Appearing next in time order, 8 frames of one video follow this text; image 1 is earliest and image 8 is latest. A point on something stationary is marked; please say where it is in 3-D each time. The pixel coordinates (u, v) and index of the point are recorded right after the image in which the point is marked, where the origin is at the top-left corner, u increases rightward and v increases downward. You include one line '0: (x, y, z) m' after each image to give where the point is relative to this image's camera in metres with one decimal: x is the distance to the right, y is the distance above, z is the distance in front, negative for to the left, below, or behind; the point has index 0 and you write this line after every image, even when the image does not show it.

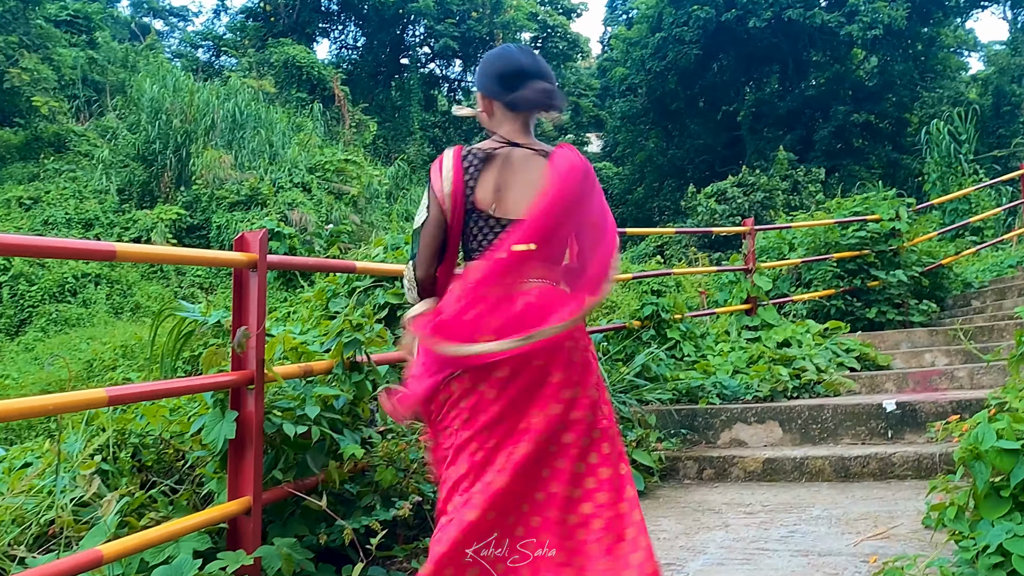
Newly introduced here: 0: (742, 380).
0: (+1.5, -0.5, +4.3) m
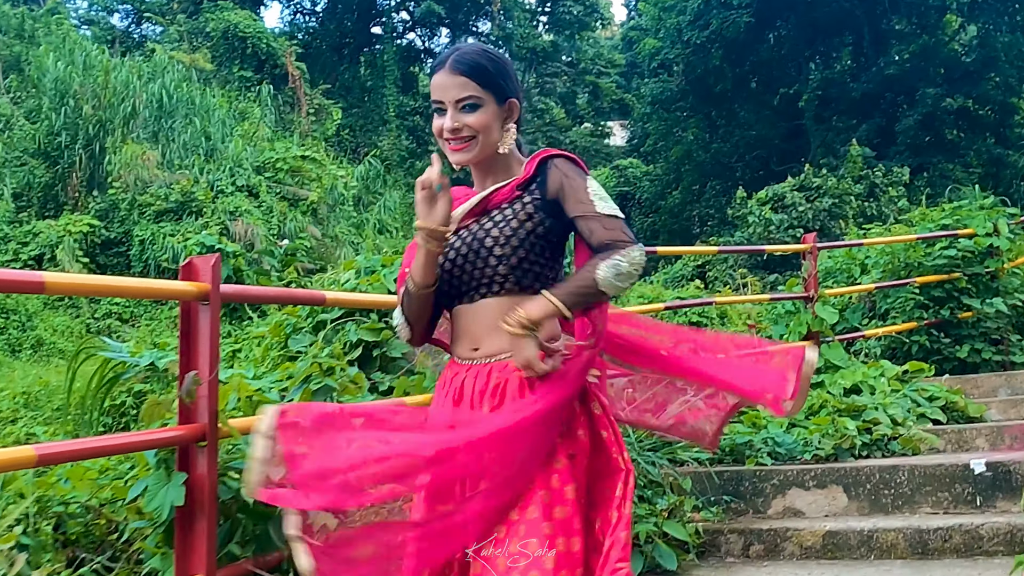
0: (+1.7, -0.7, +3.8) m
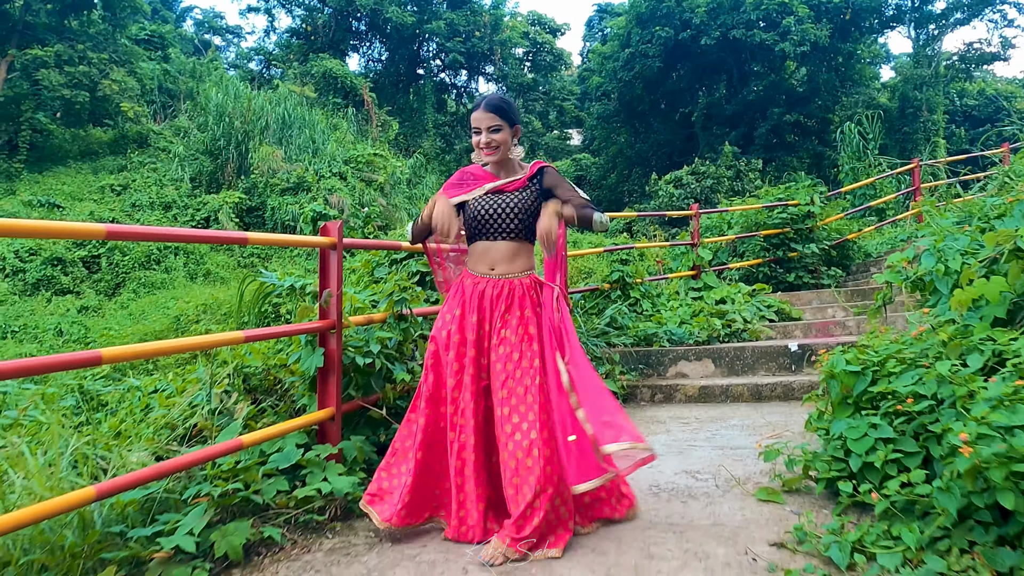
0: (+1.4, -0.3, +5.2) m
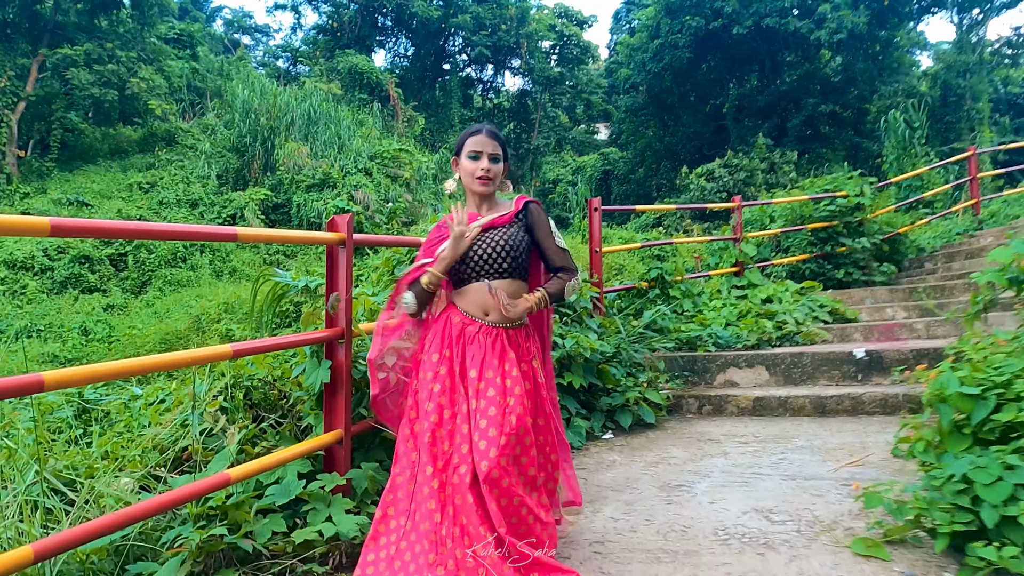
0: (+1.6, -0.3, +4.8) m
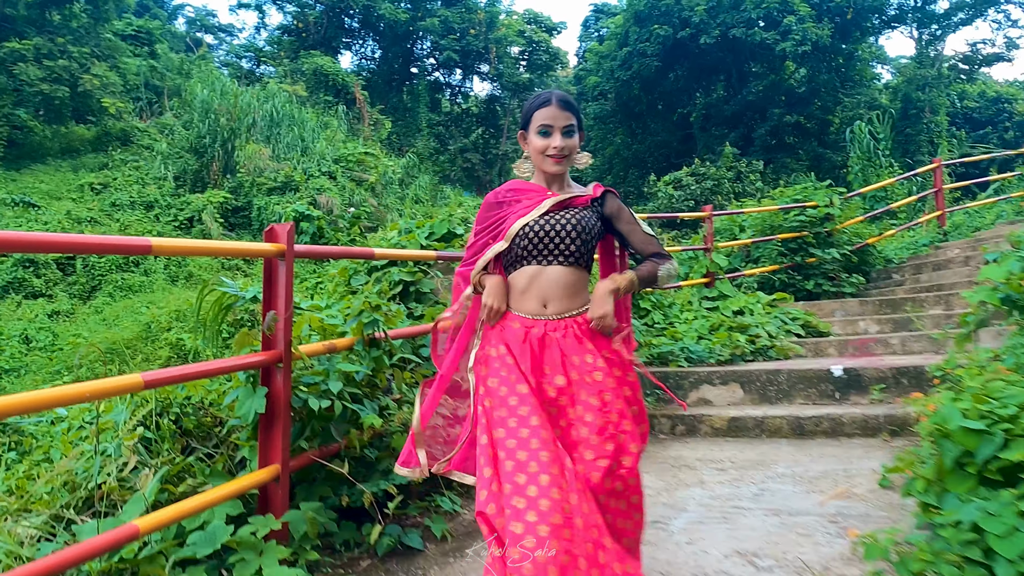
0: (+1.3, -0.4, +4.6) m
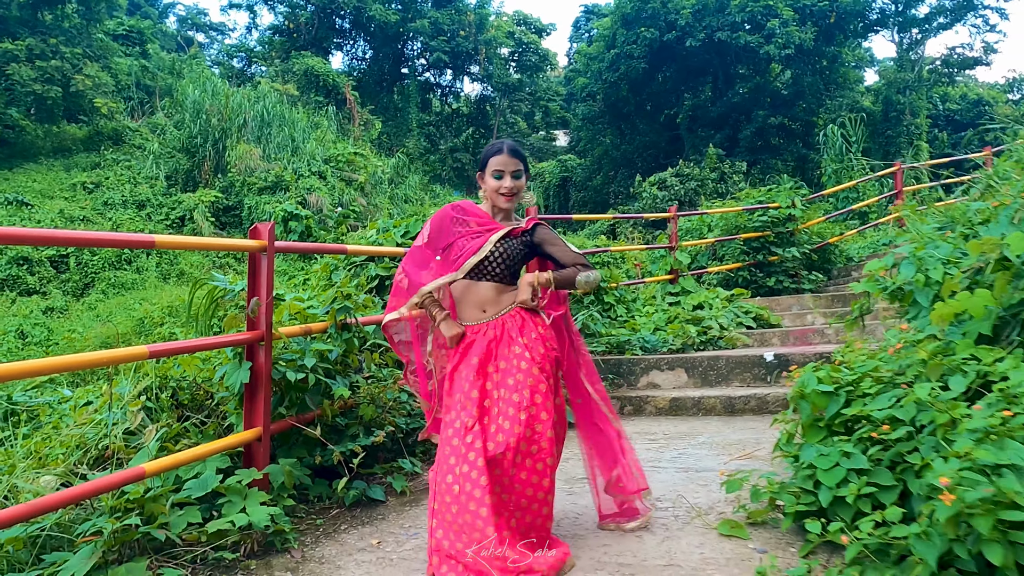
0: (+1.1, -0.4, +5.0) m
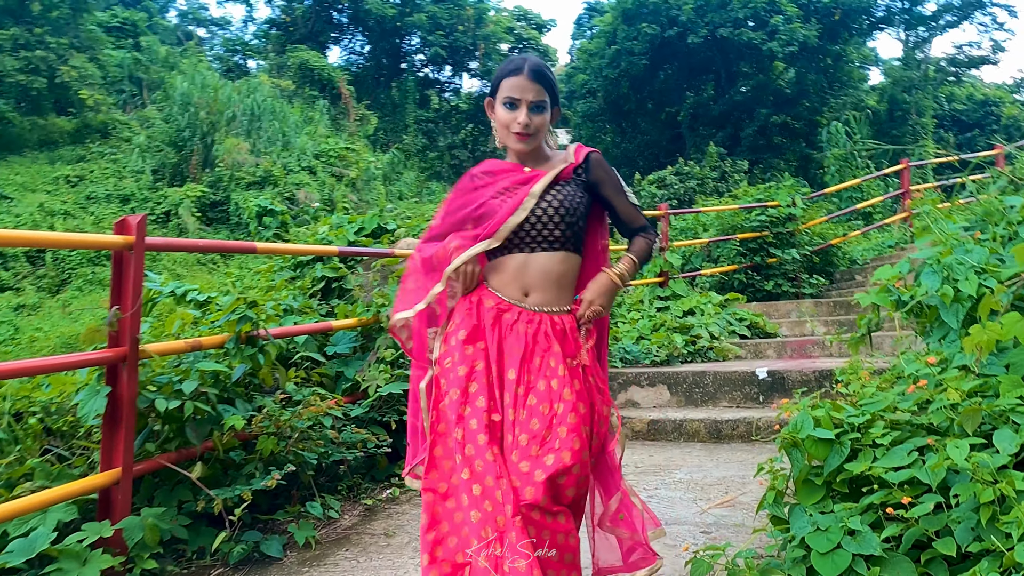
0: (+0.9, -0.4, +4.6) m
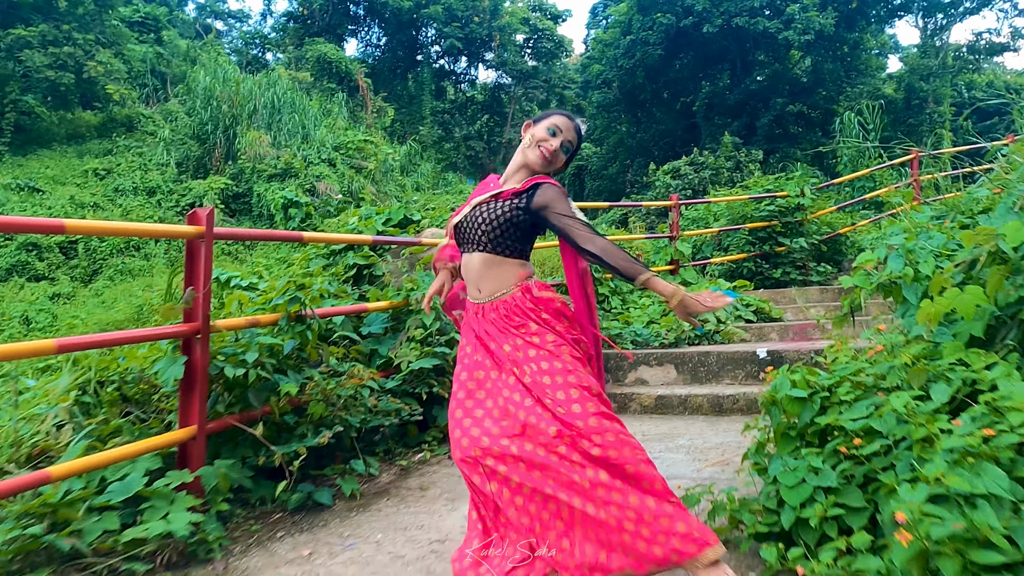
0: (+1.0, -0.3, +4.8) m
